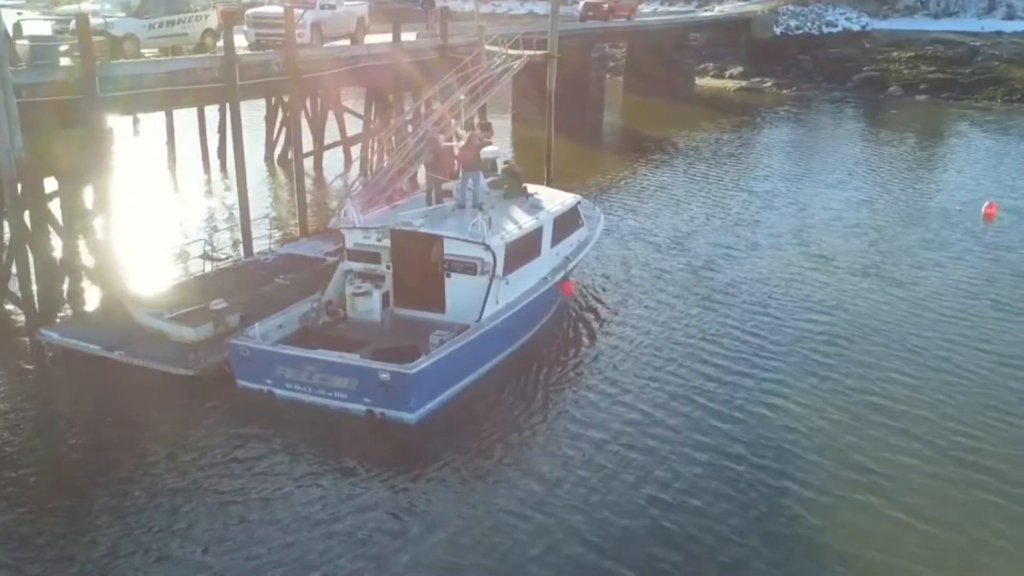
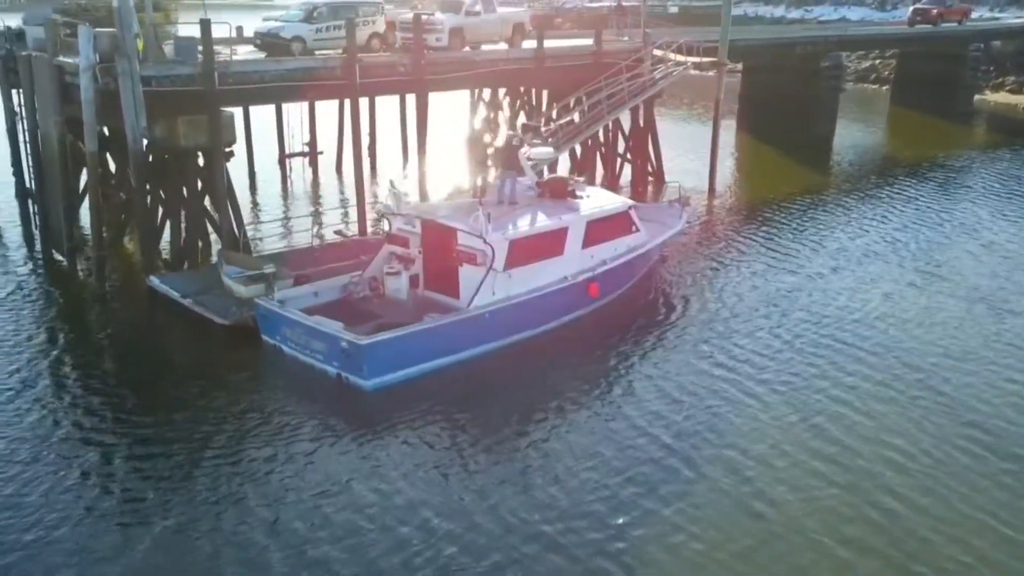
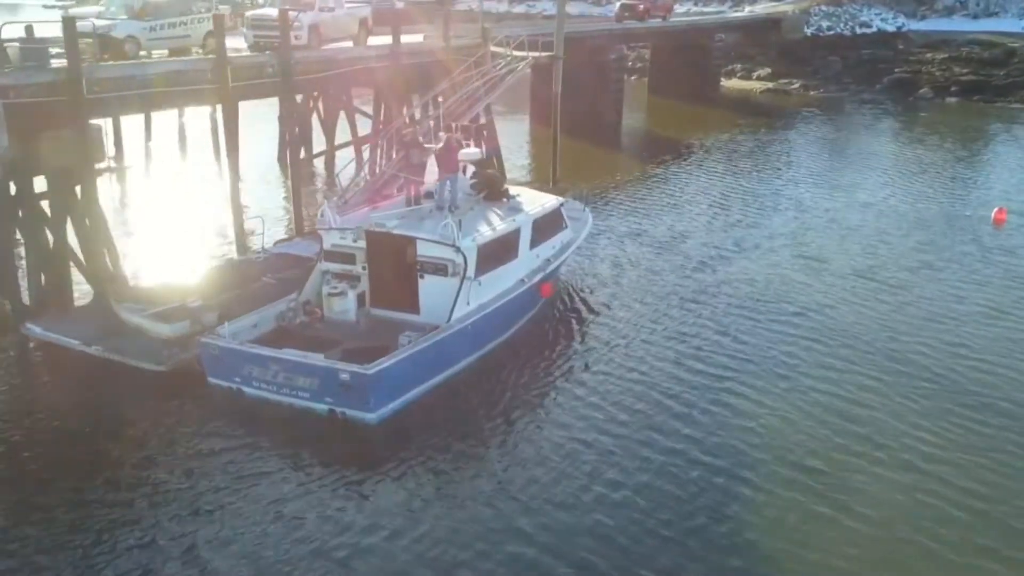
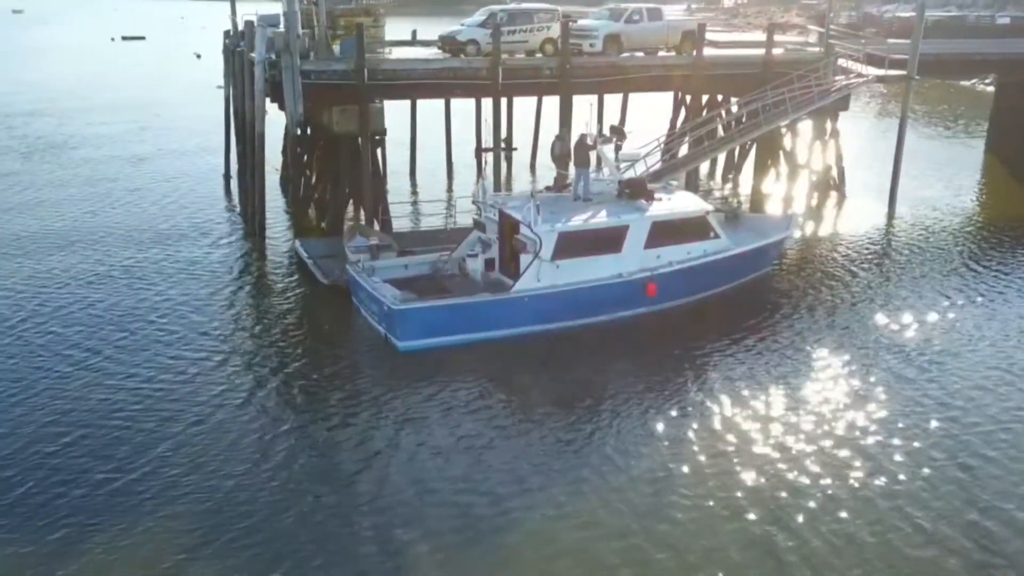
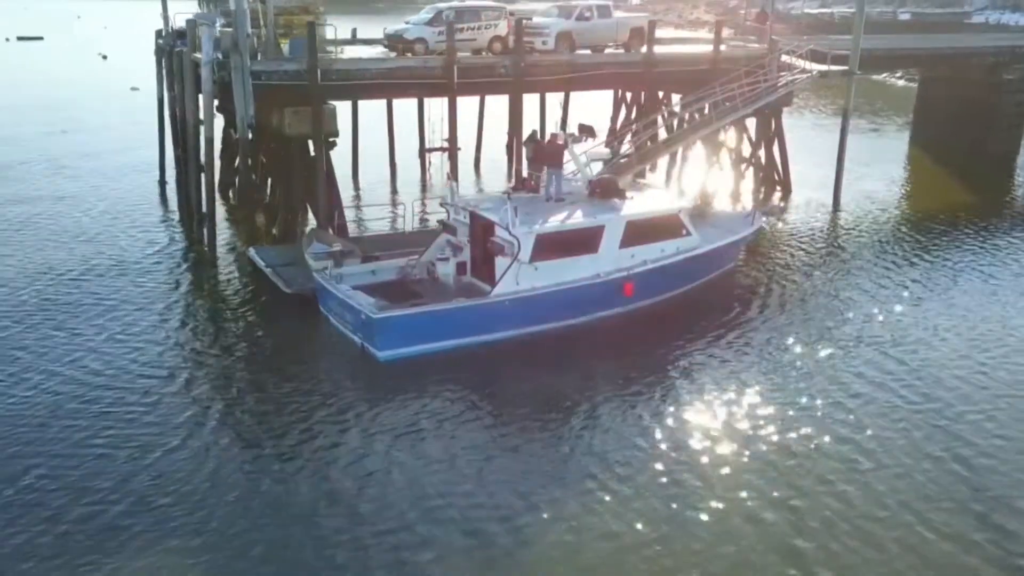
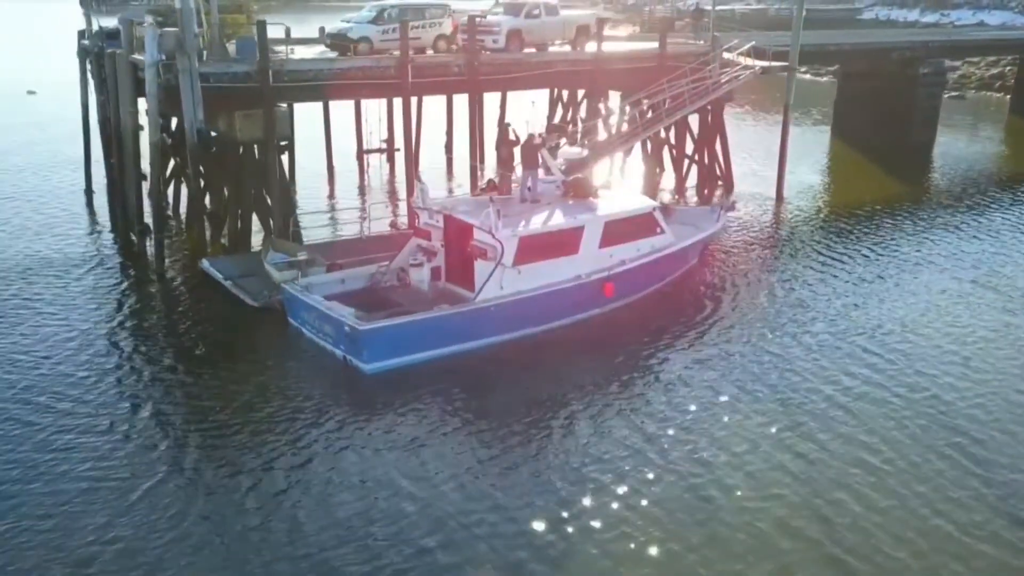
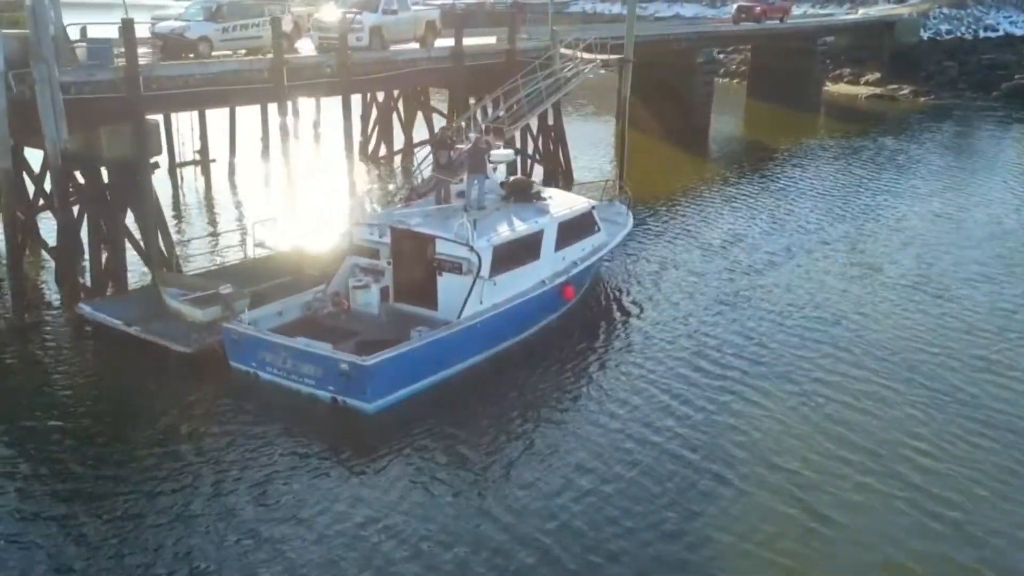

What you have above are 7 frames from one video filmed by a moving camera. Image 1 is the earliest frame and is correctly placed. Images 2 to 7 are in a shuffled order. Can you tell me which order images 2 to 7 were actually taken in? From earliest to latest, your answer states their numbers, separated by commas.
3, 7, 2, 6, 5, 4
